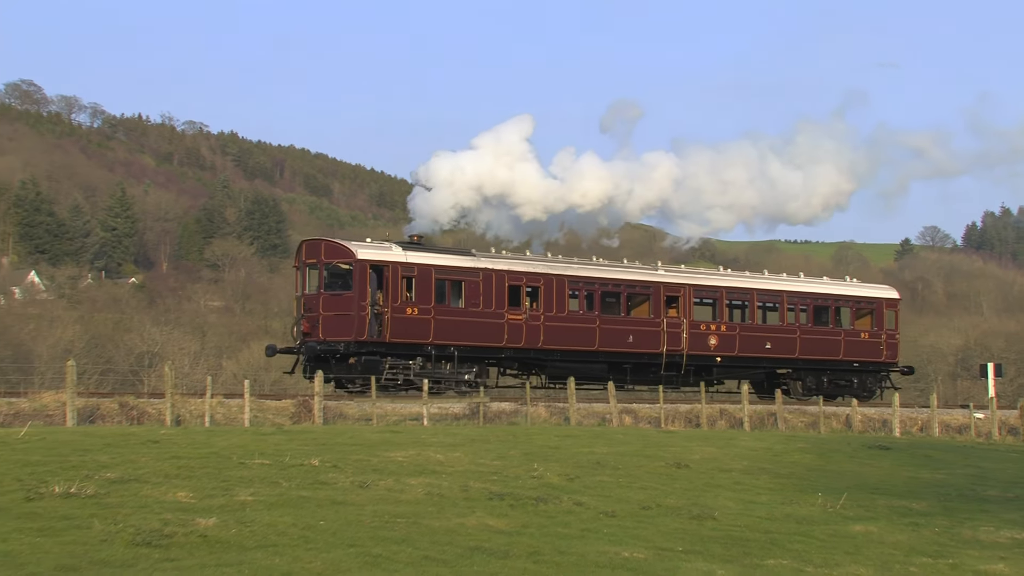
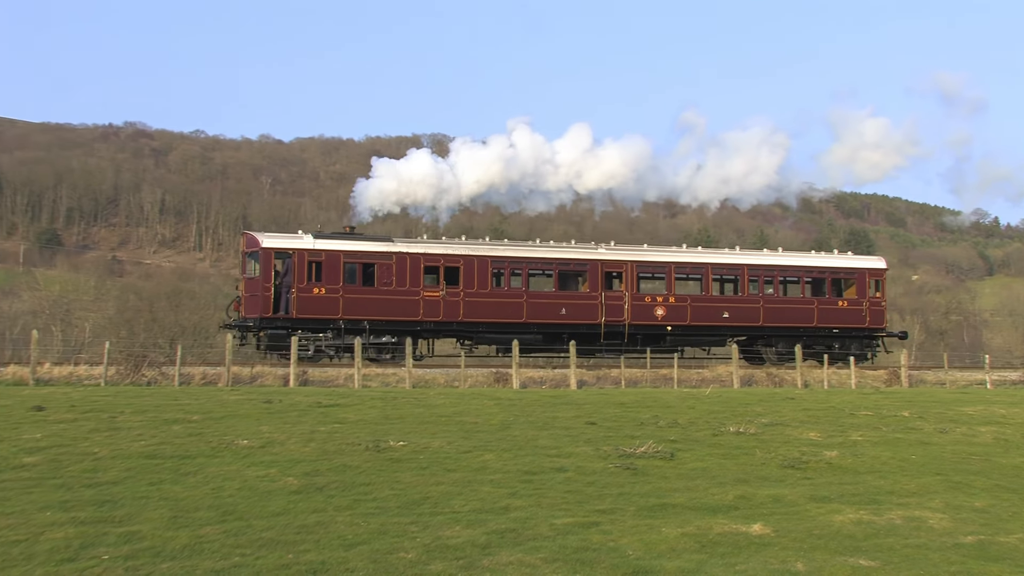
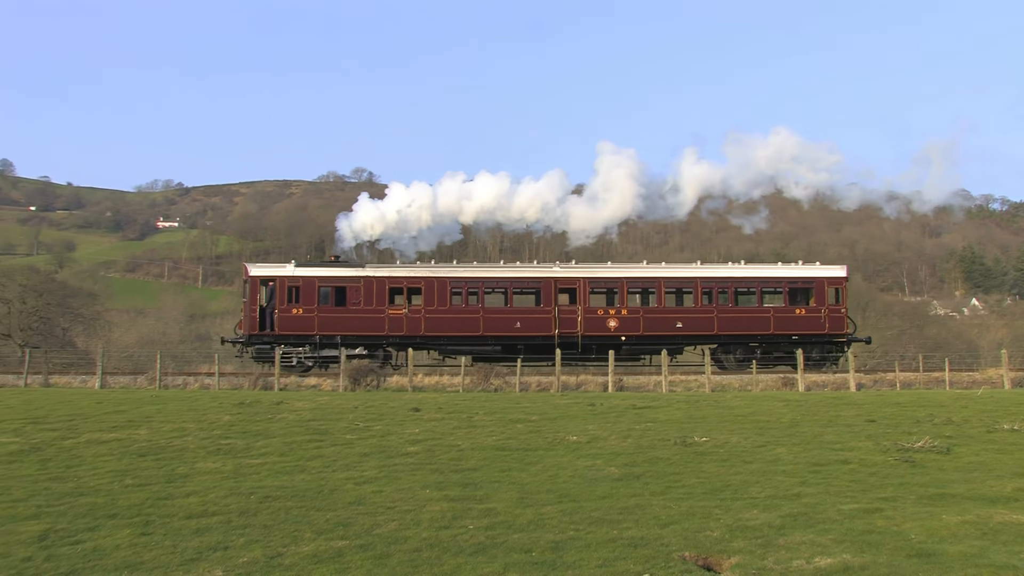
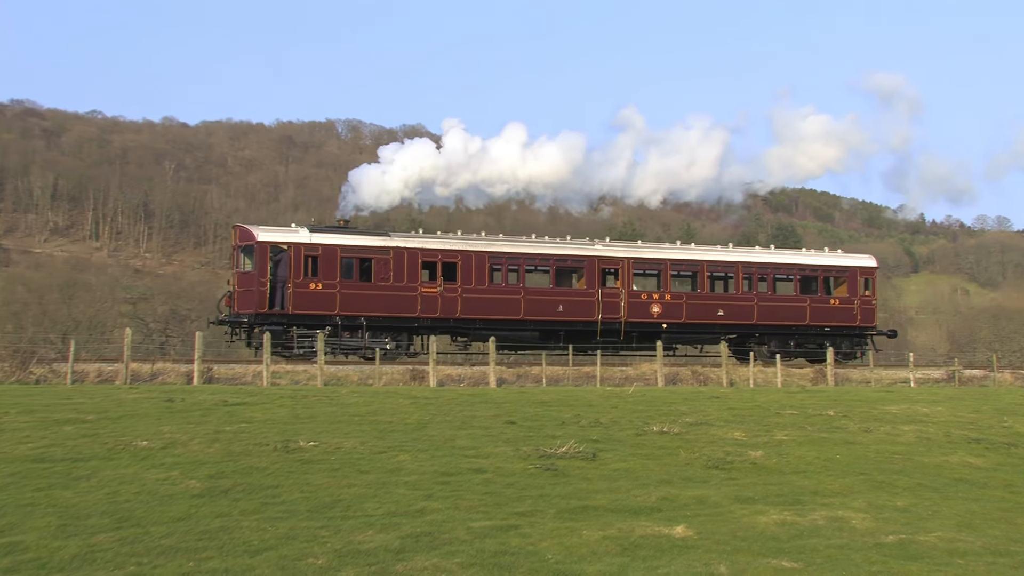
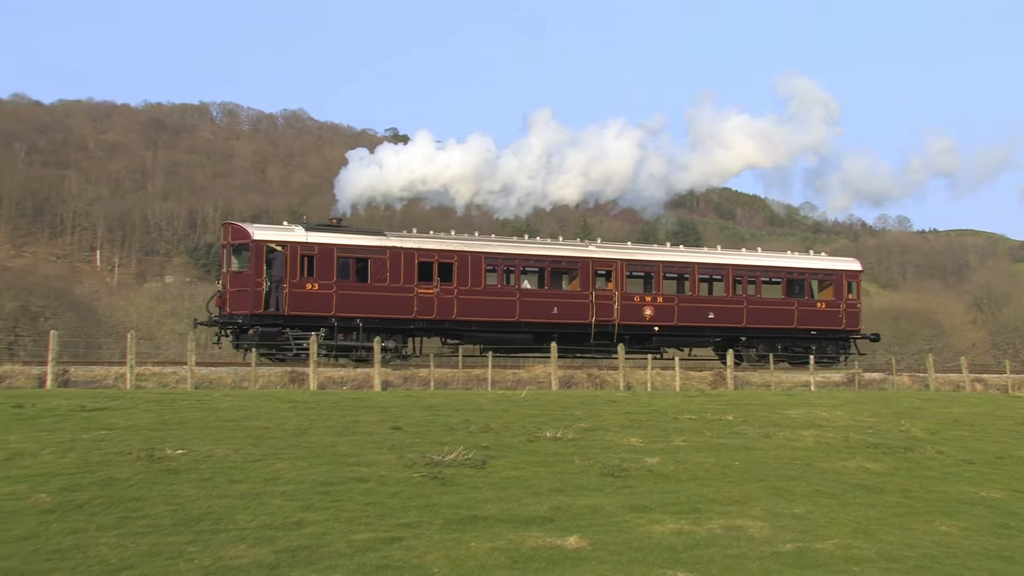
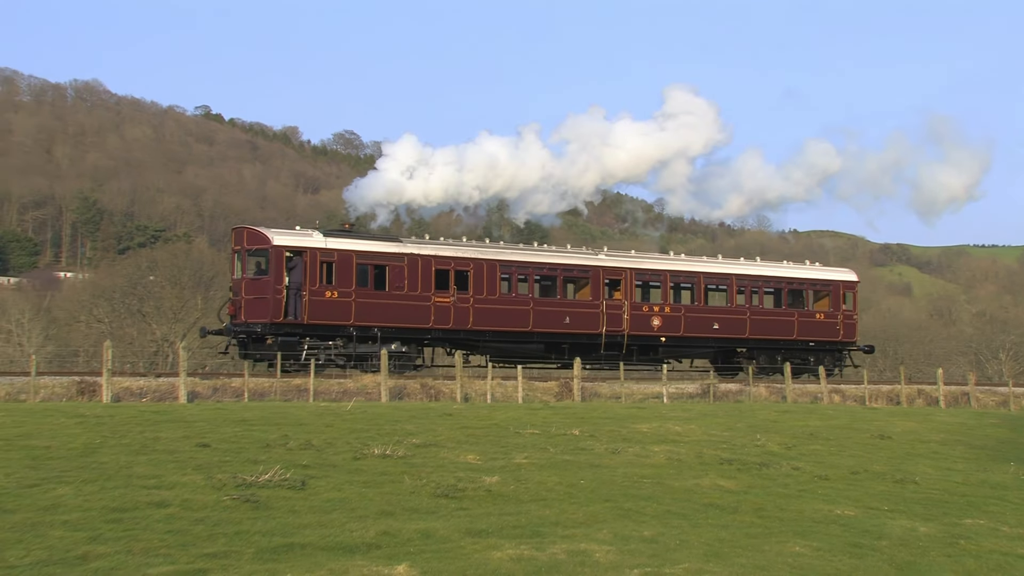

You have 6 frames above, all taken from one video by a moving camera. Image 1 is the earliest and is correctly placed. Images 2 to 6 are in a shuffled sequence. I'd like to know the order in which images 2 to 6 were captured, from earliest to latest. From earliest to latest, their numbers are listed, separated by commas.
6, 5, 4, 2, 3
